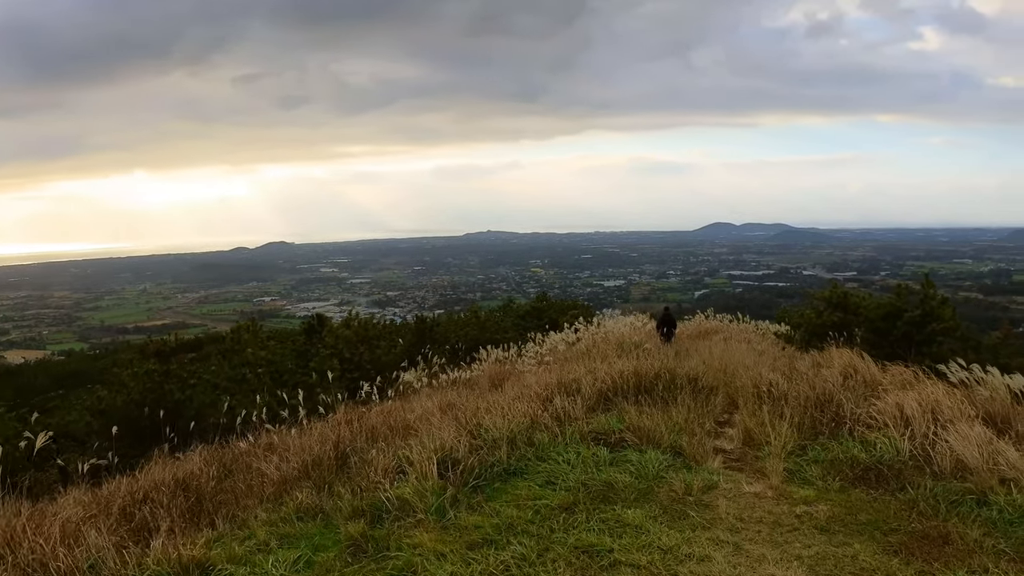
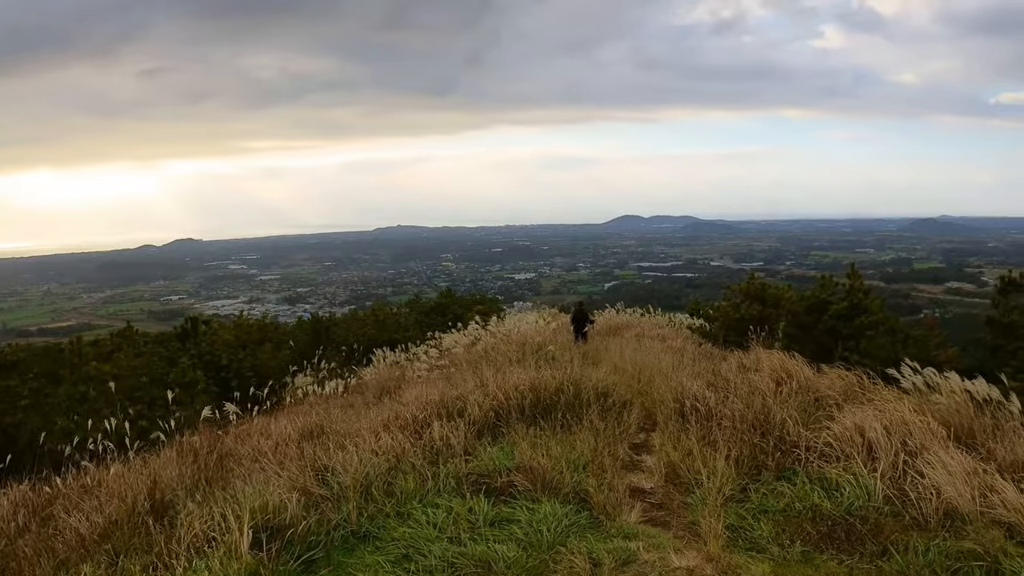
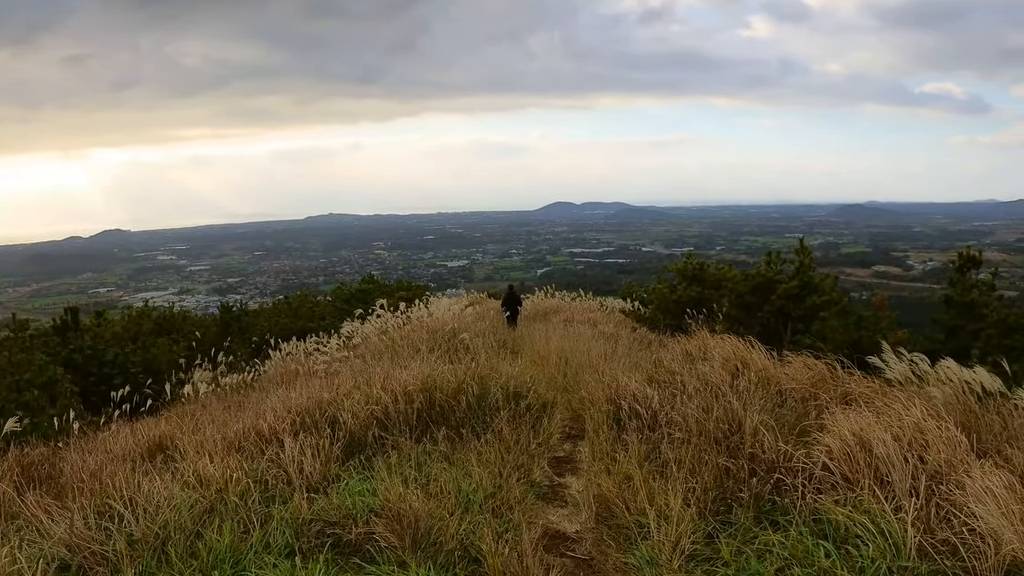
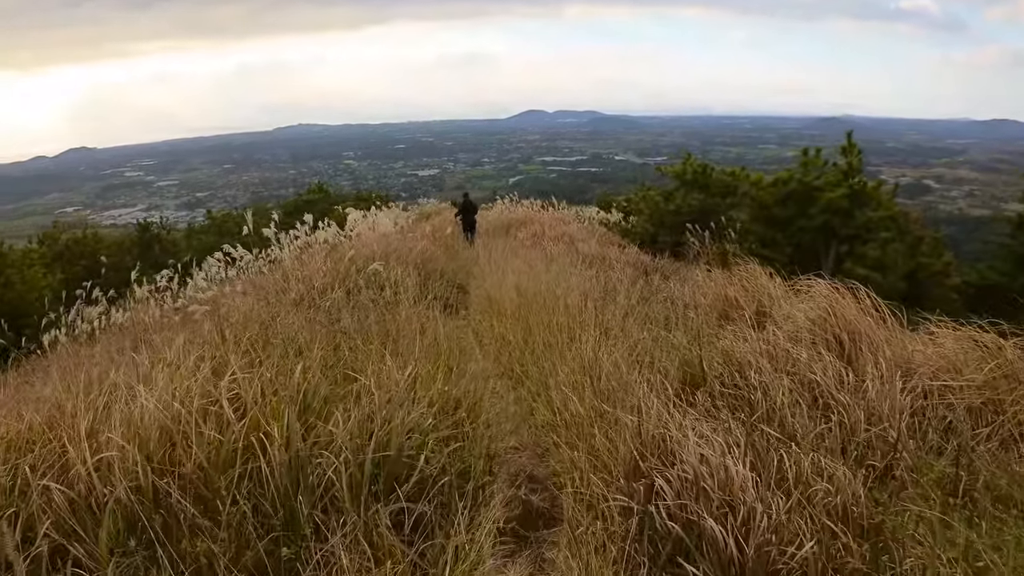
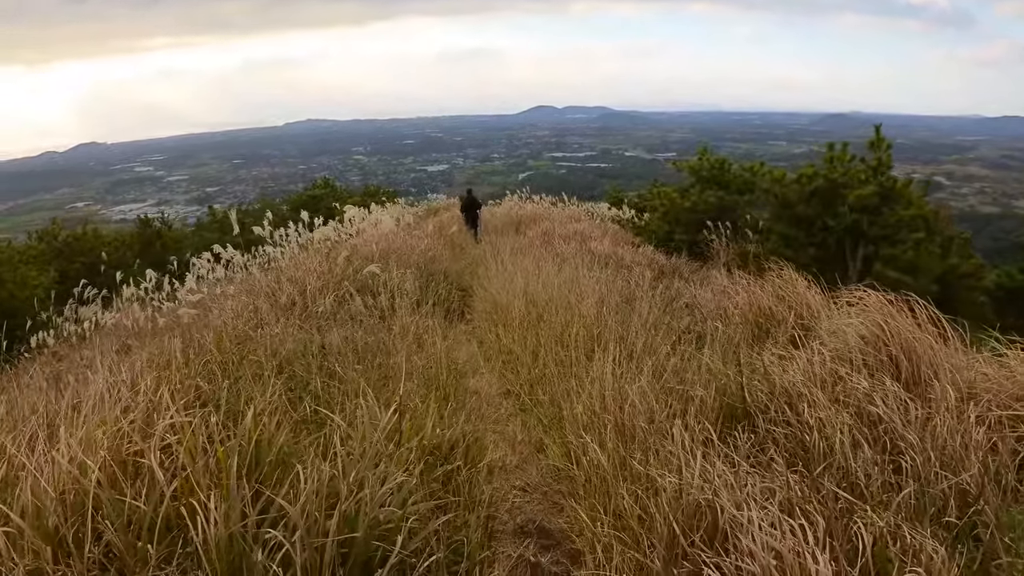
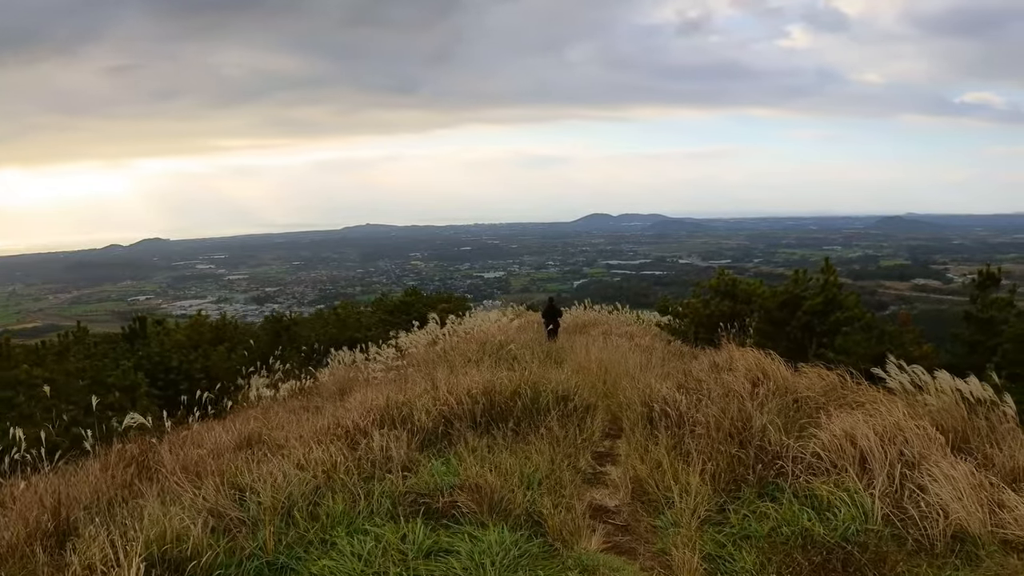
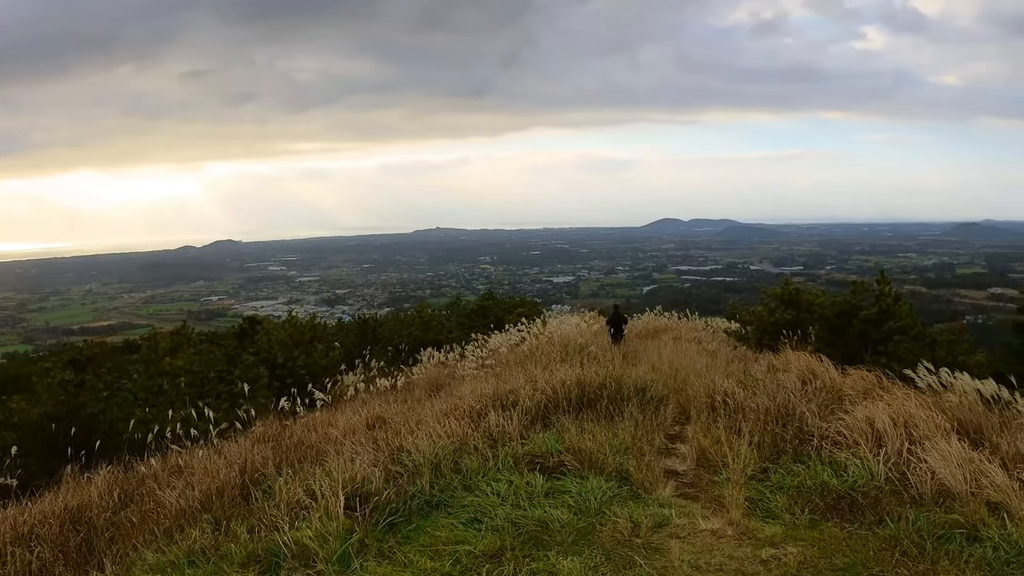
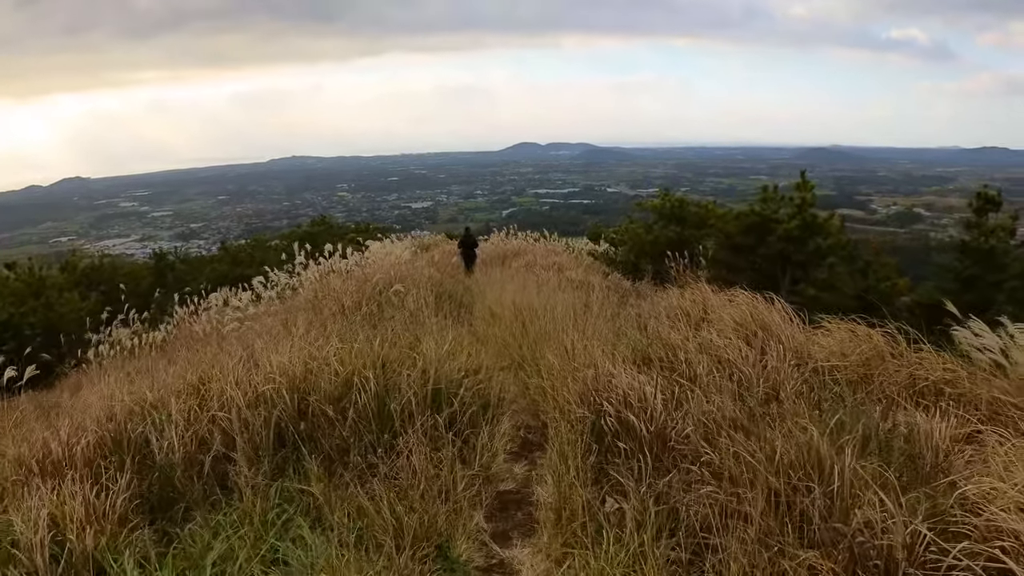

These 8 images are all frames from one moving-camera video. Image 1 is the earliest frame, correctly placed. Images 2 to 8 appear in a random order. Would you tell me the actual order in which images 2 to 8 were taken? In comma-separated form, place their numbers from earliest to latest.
7, 2, 6, 3, 8, 4, 5
